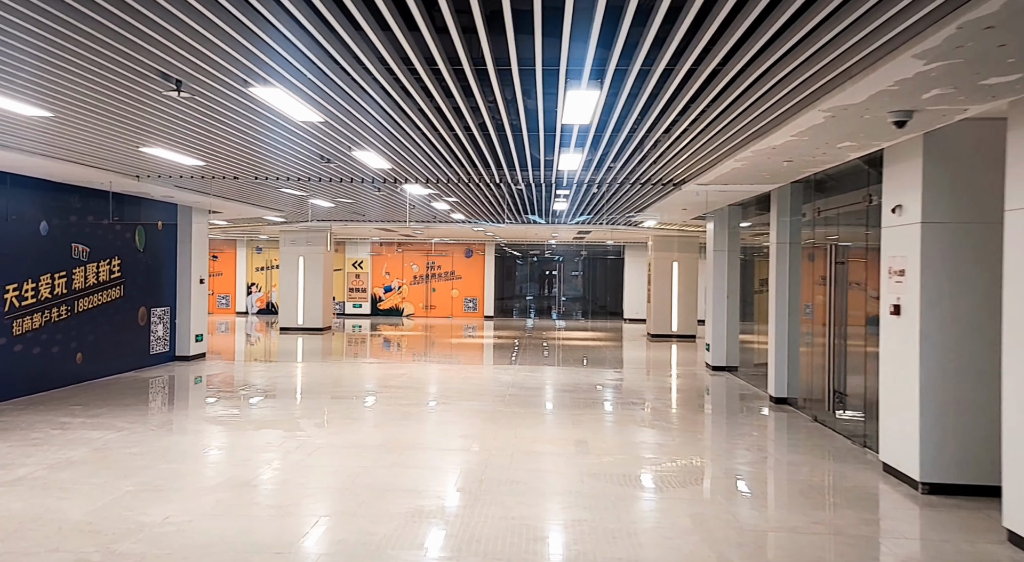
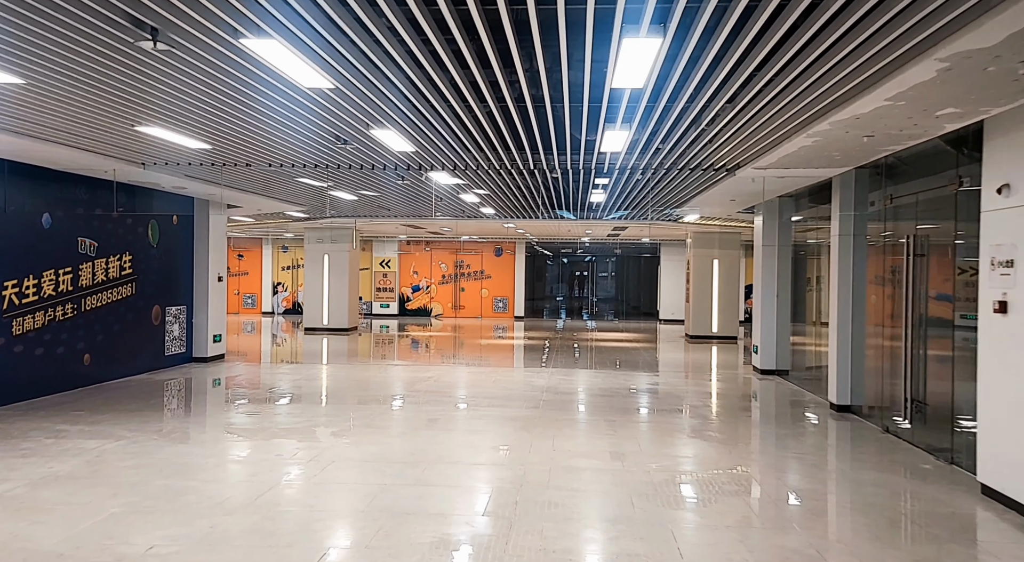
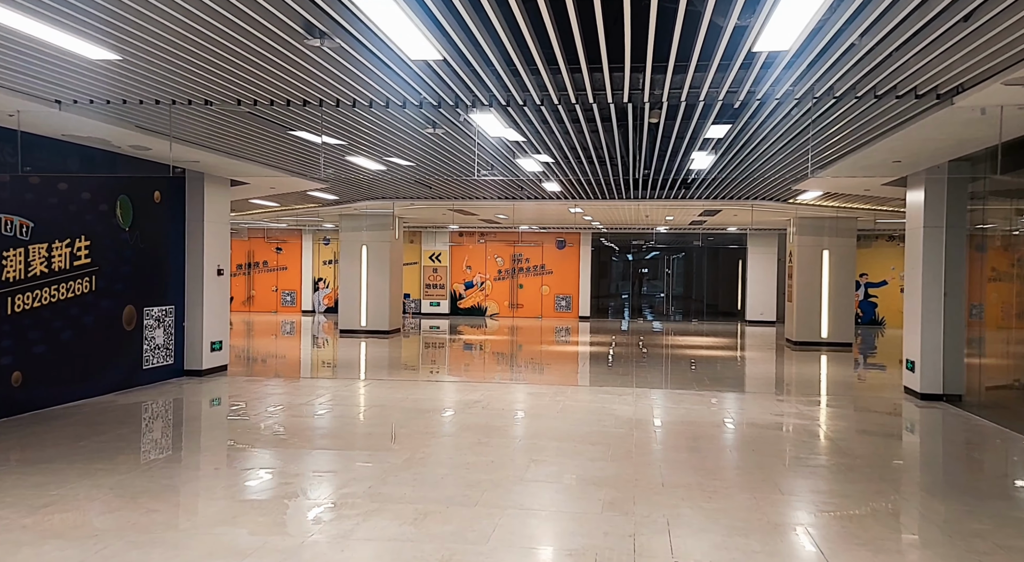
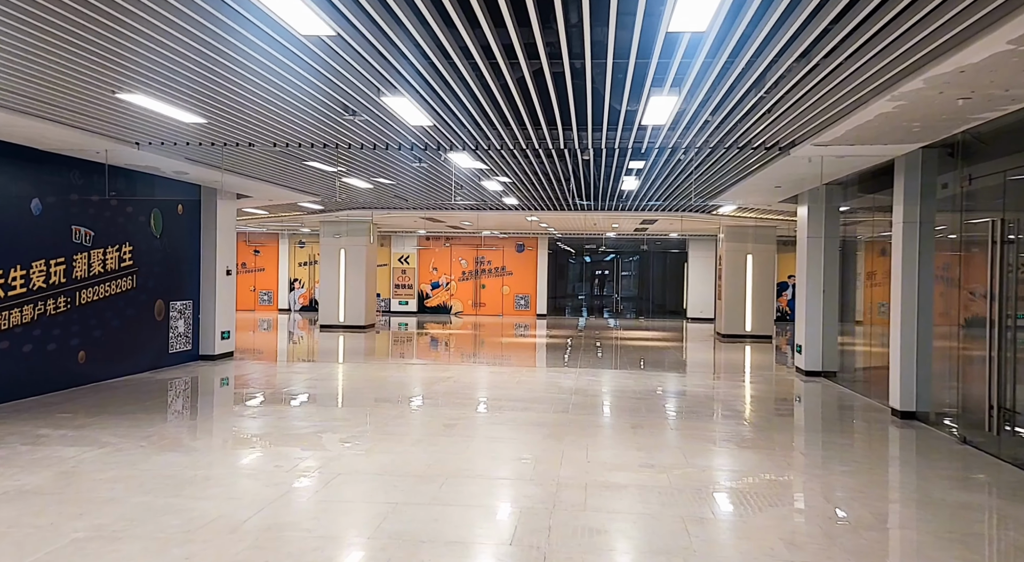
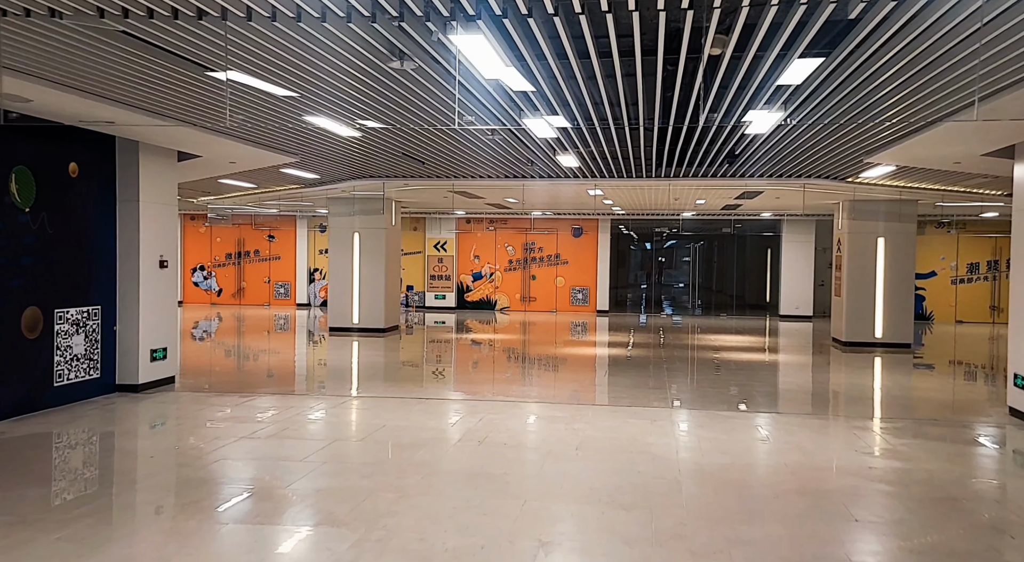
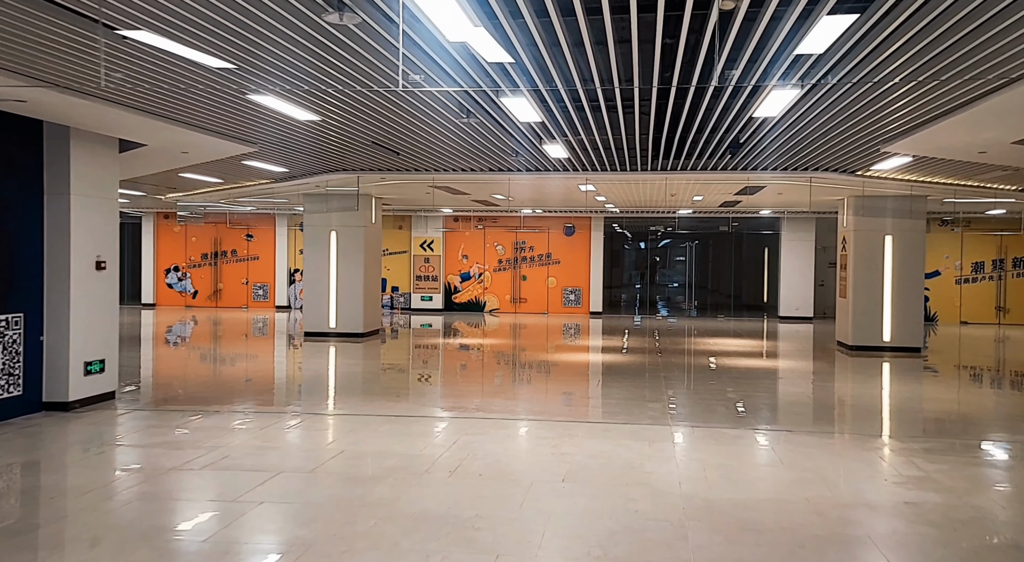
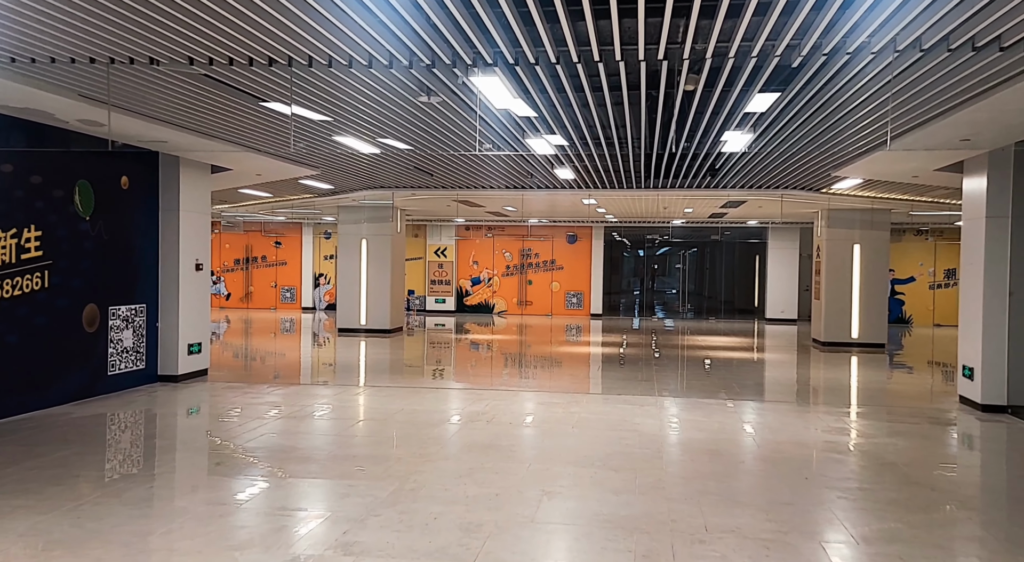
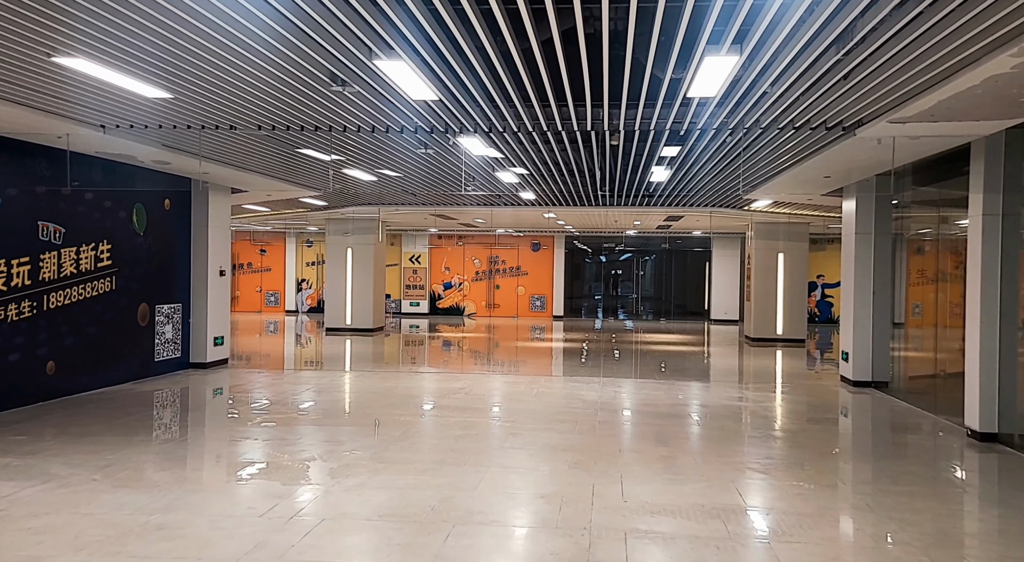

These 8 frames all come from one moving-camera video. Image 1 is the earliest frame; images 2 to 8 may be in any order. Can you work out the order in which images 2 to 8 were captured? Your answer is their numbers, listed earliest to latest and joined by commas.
2, 4, 8, 3, 7, 5, 6
